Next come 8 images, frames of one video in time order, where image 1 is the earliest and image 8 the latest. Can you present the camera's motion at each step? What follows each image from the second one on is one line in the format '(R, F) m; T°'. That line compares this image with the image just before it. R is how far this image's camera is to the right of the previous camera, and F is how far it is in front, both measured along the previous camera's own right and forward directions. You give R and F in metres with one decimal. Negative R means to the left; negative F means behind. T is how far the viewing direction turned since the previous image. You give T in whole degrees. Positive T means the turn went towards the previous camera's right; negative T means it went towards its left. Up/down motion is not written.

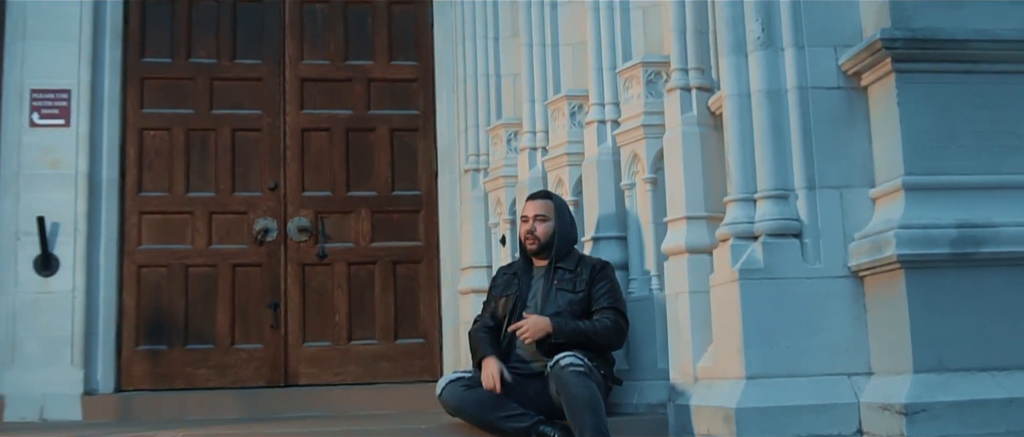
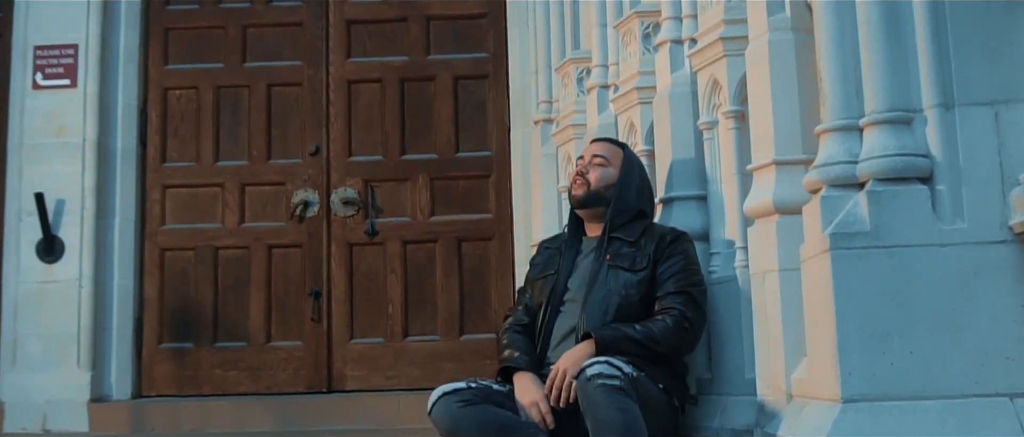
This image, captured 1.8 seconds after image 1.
(+0.6, +1.2) m; -13°
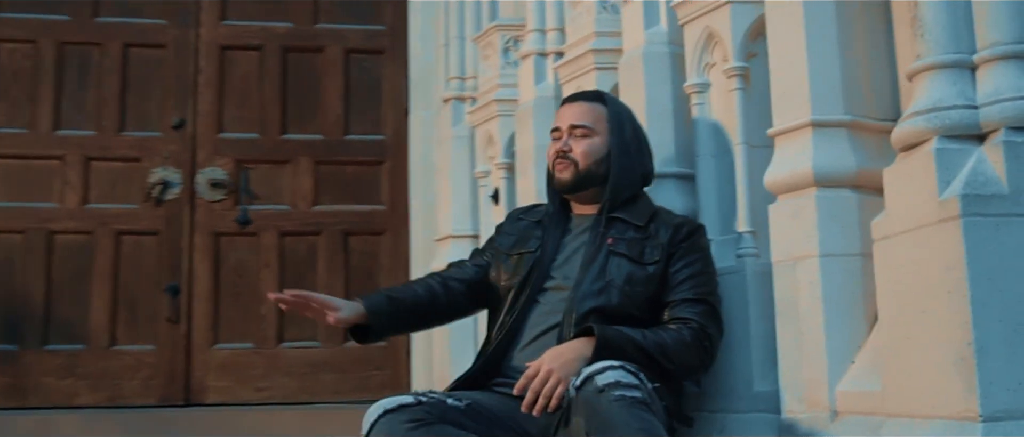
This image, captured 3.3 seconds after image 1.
(-0.4, +0.5) m; +11°
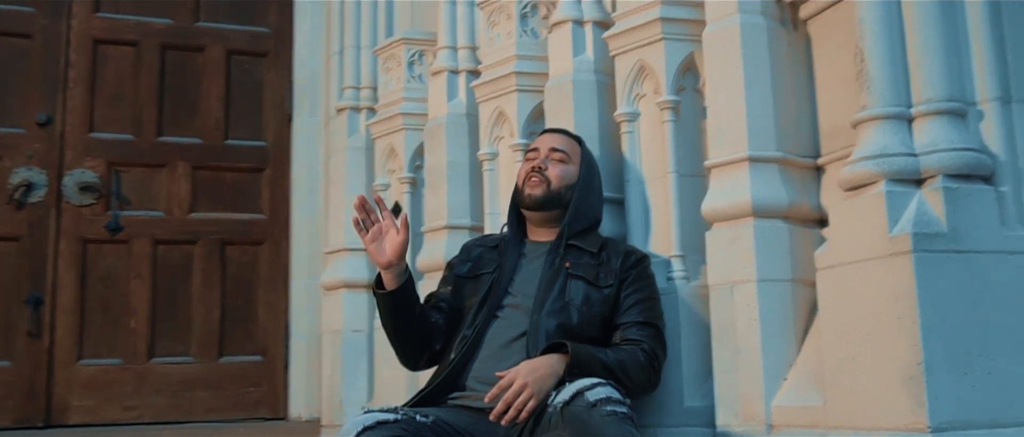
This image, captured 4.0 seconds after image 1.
(-0.4, 0.0) m; +12°
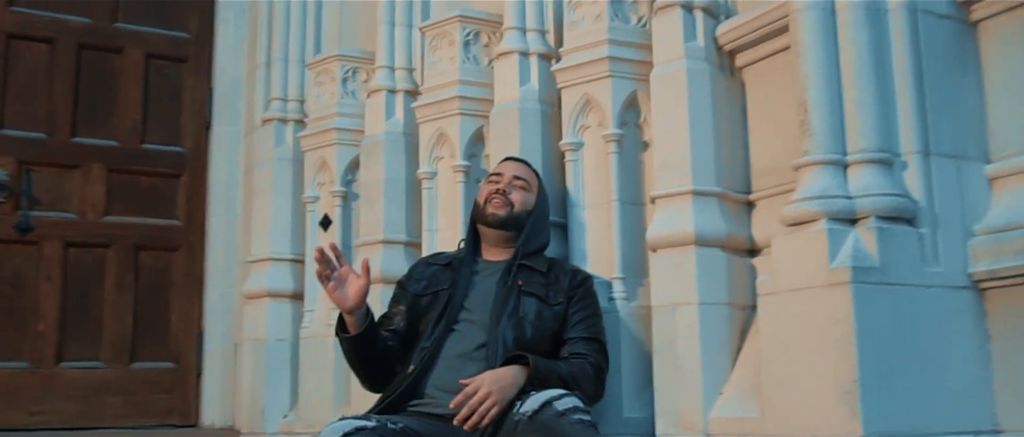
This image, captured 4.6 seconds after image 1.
(-0.3, -0.1) m; +9°
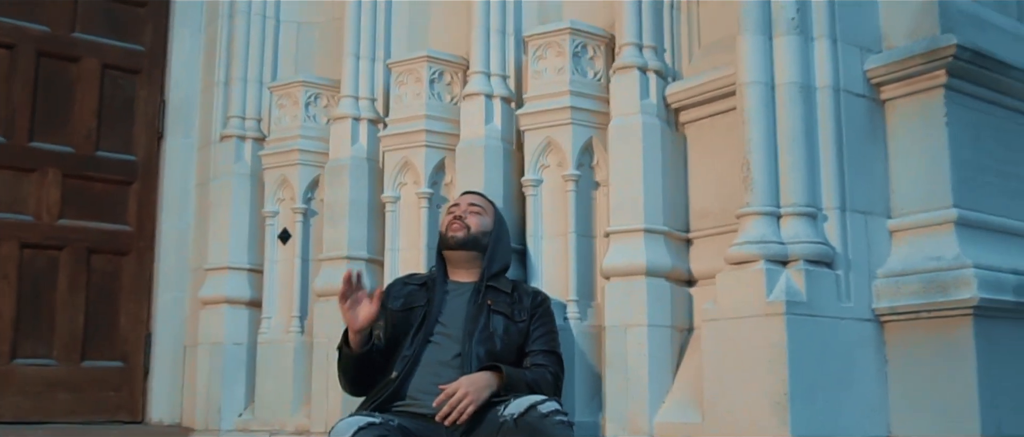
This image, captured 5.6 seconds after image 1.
(-0.4, -0.3) m; +9°
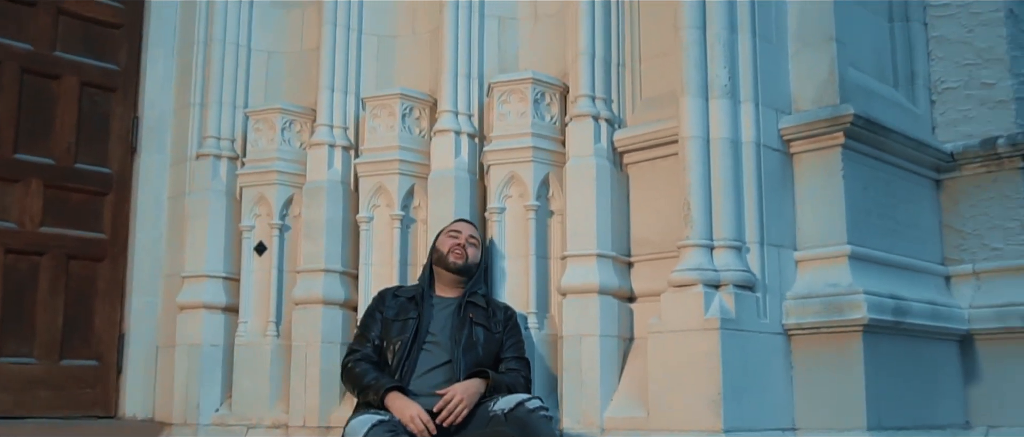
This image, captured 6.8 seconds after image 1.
(-0.4, -0.5) m; +8°
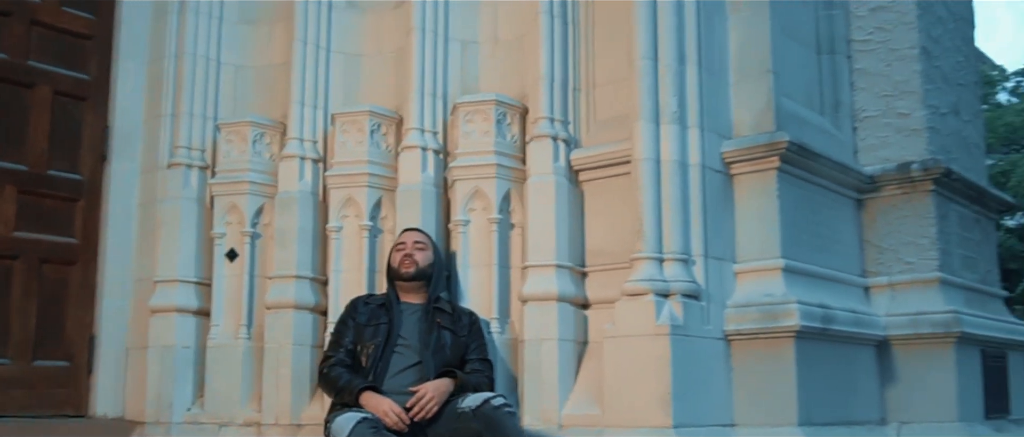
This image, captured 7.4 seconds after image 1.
(-0.2, -0.3) m; +5°
